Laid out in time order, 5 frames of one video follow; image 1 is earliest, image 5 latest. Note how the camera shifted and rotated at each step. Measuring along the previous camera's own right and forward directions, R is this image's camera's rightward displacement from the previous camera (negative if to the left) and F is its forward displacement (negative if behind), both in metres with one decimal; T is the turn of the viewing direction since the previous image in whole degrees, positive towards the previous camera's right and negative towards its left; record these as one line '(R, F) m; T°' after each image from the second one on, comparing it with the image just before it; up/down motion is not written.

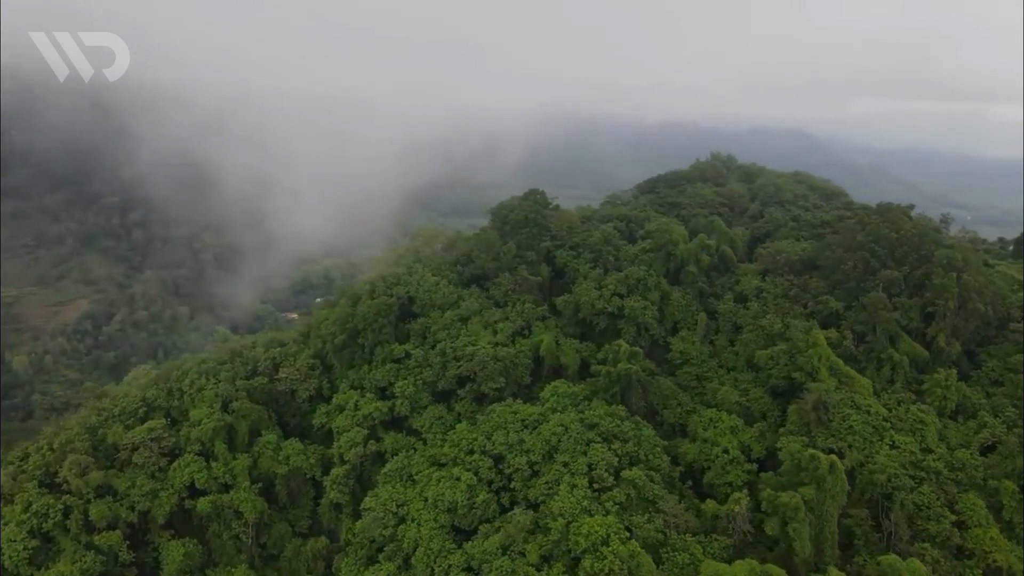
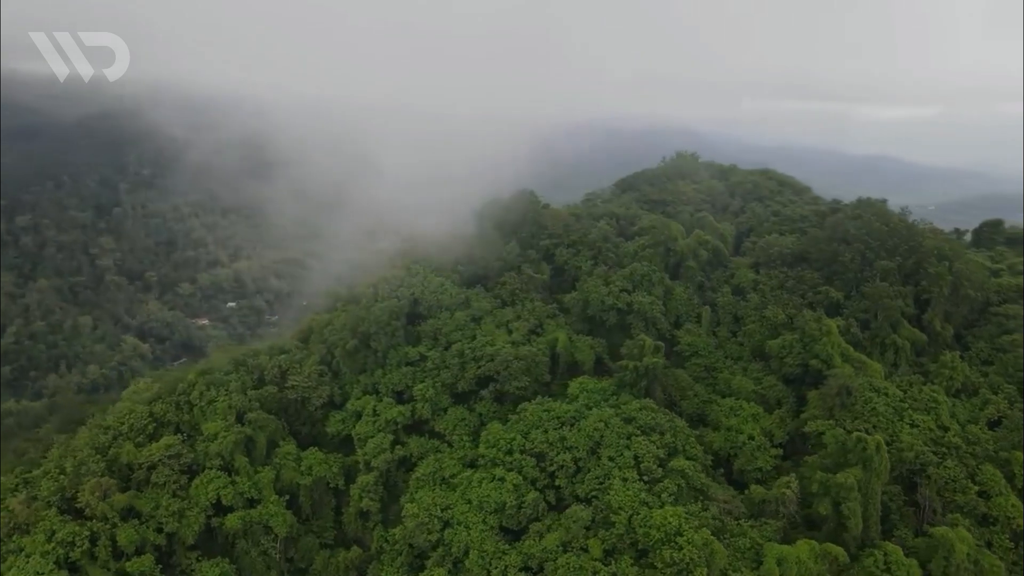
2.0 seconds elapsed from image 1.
(-2.6, +0.1) m; +7°
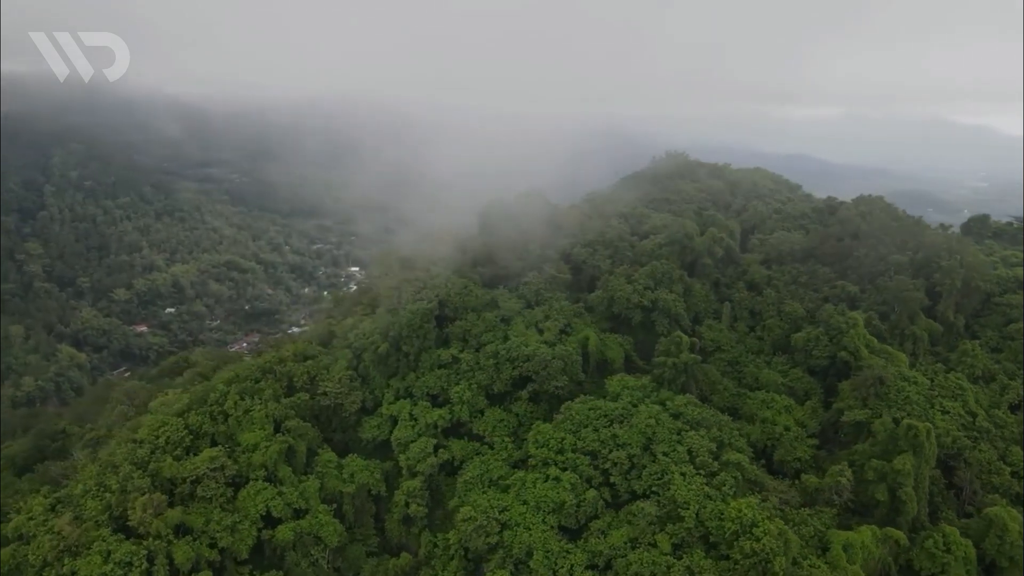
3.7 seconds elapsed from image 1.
(-2.2, +0.1) m; +4°
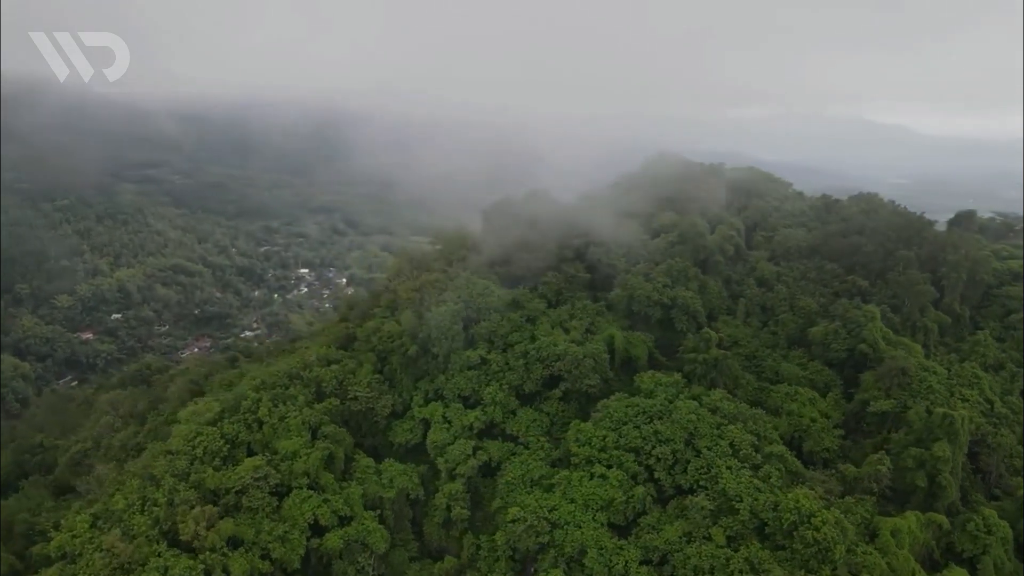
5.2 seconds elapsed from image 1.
(-1.9, 0.0) m; +4°
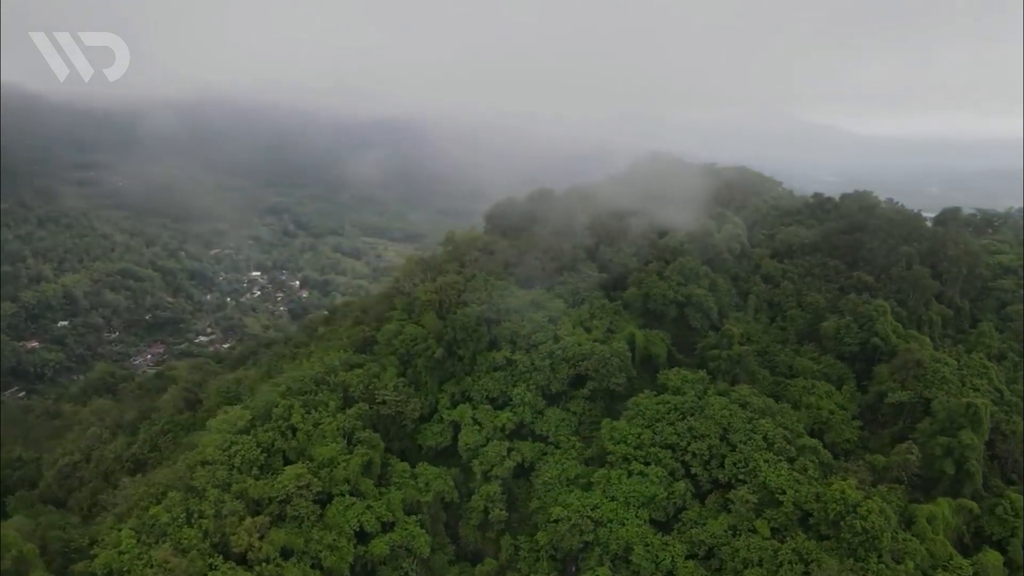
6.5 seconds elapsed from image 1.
(-1.7, 0.0) m; +3°
